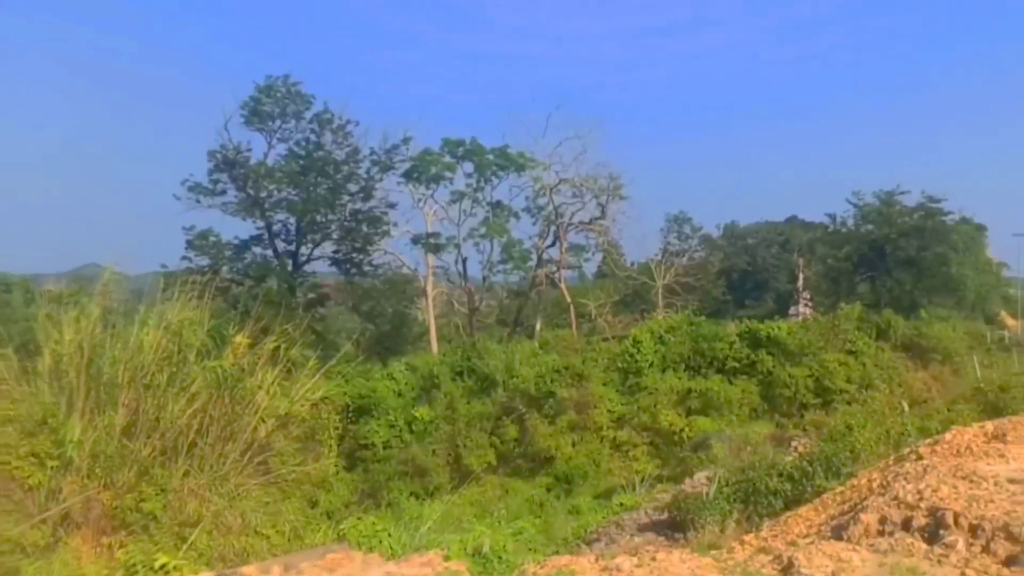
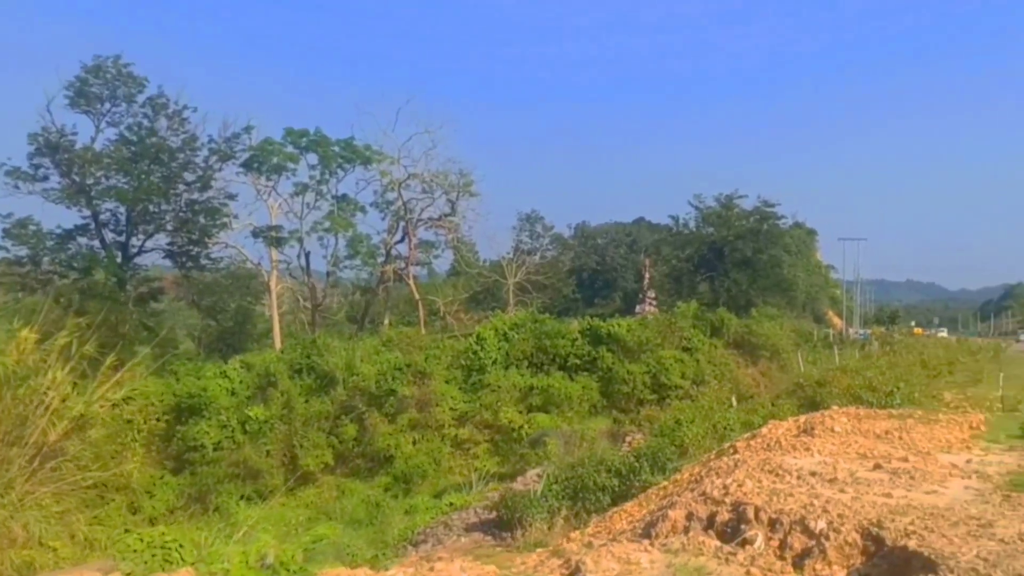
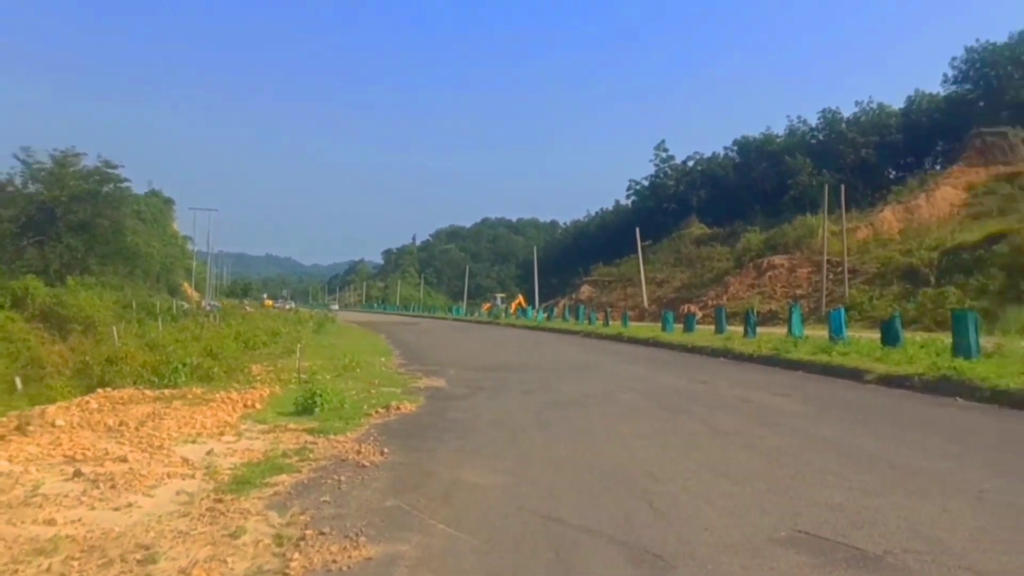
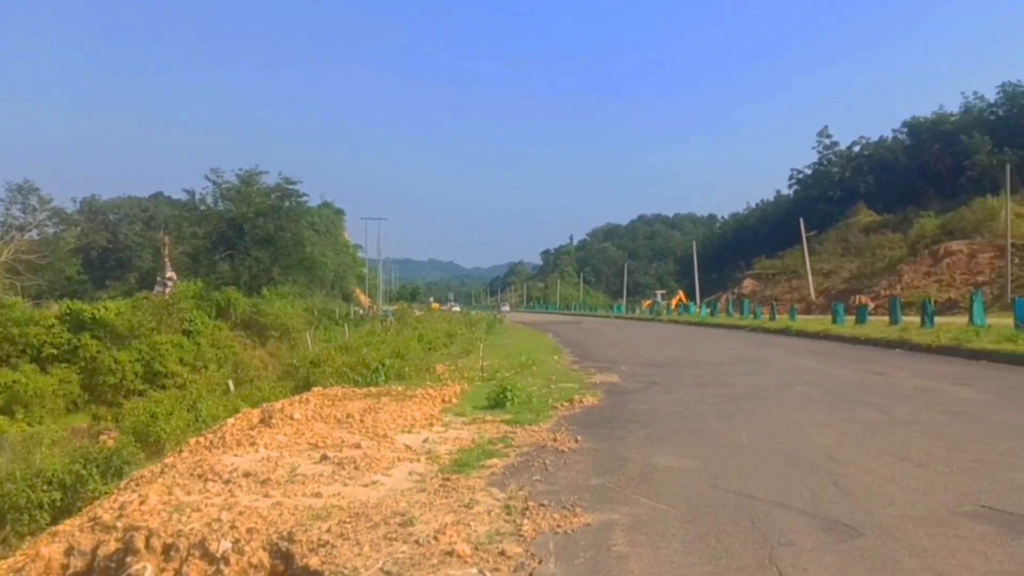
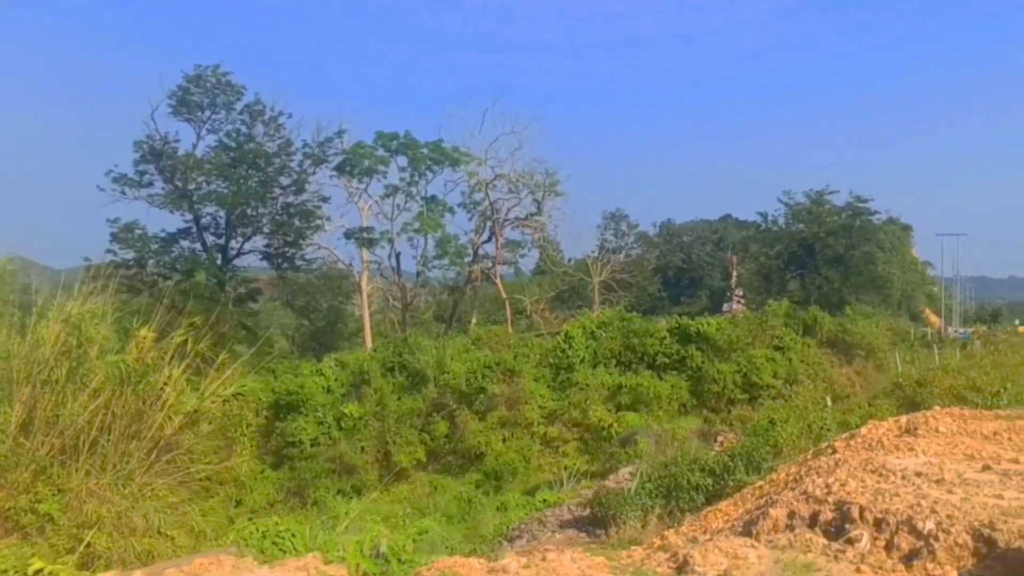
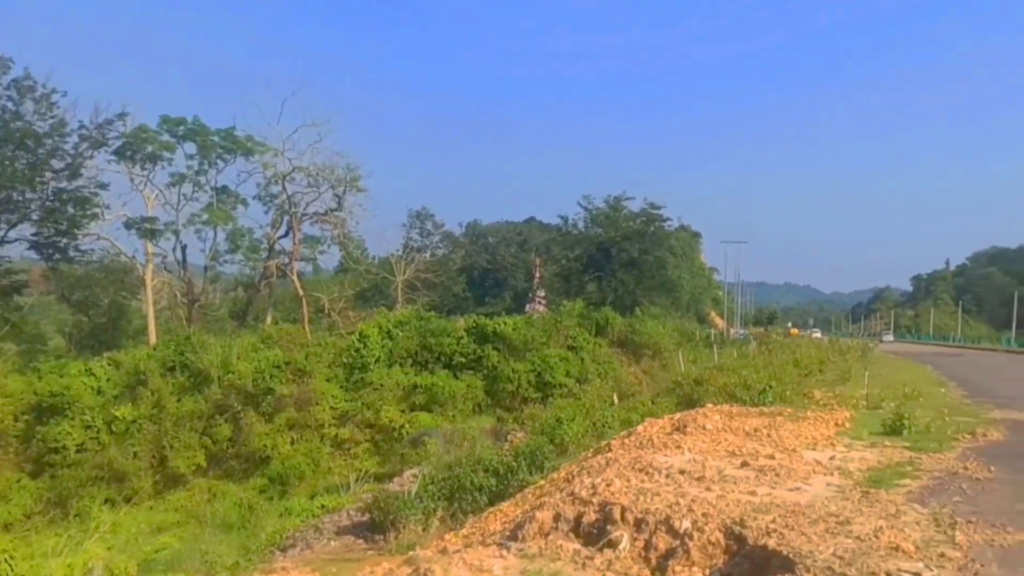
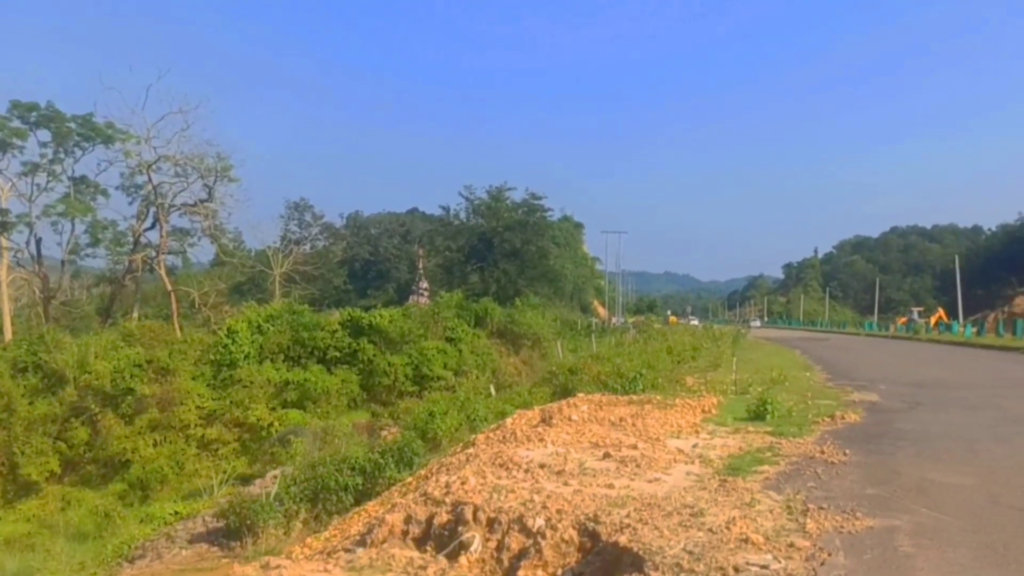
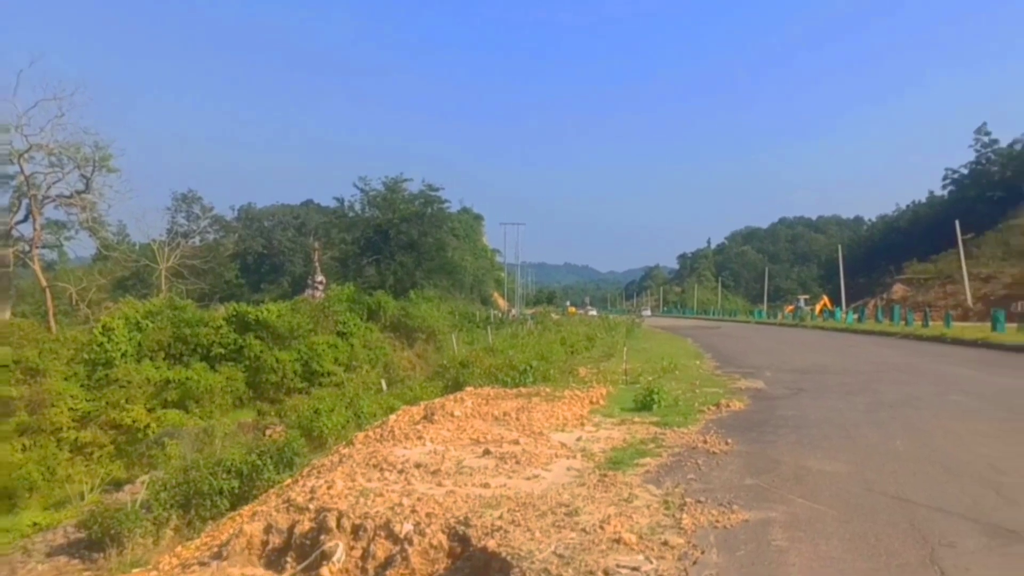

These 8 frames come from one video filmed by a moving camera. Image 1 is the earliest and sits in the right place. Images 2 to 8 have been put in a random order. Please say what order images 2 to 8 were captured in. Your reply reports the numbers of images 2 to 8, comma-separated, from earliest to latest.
5, 2, 6, 7, 8, 4, 3
